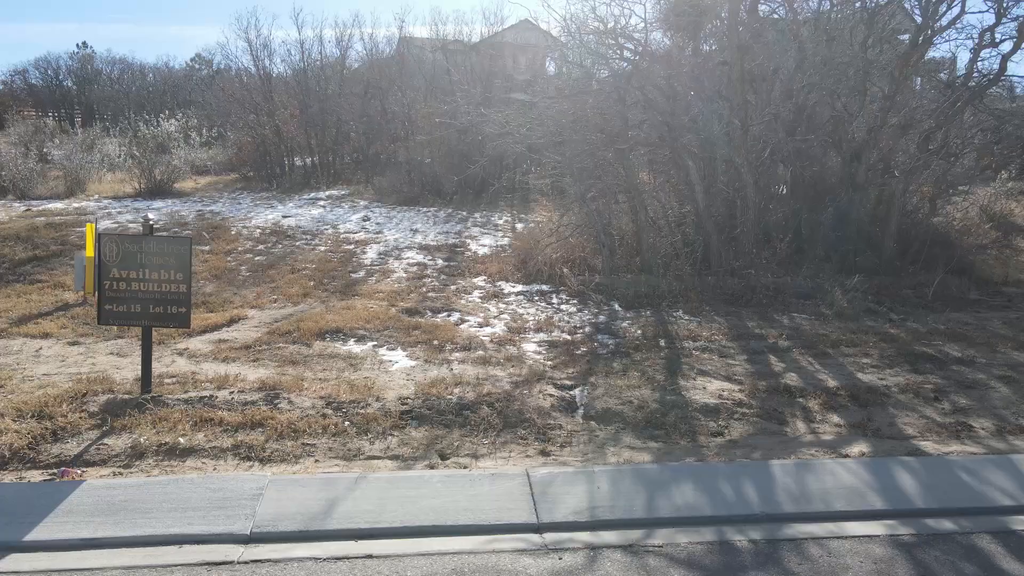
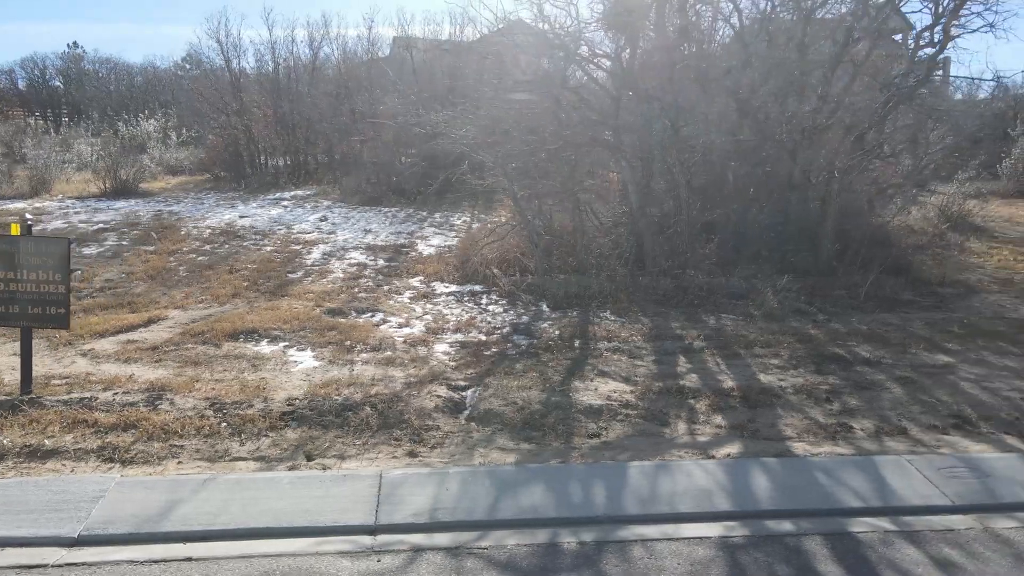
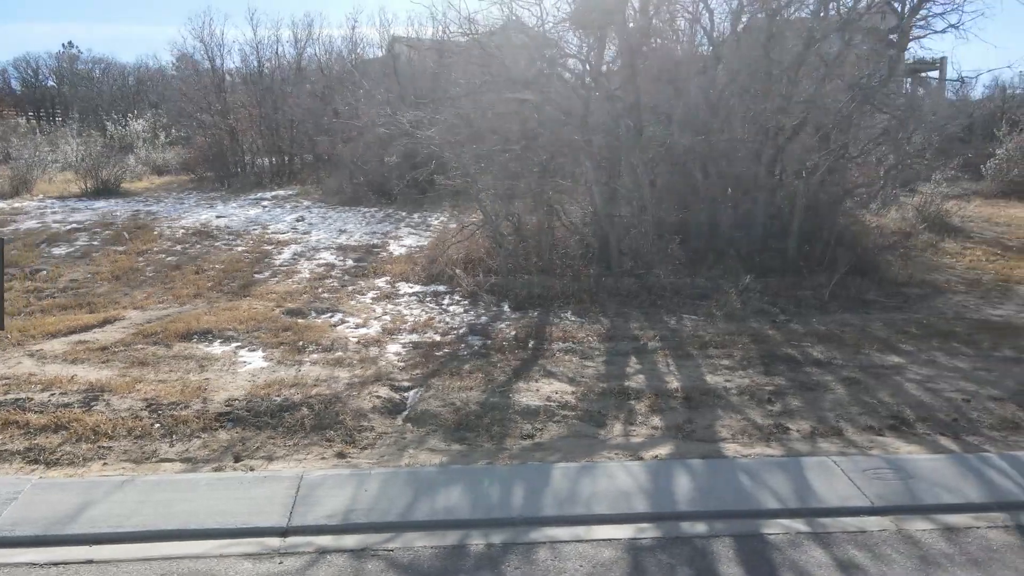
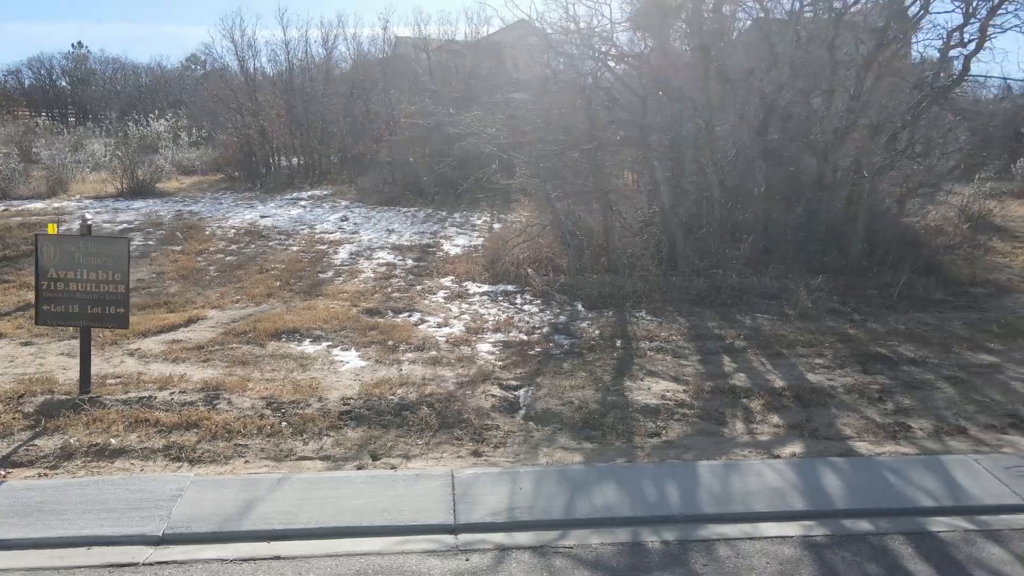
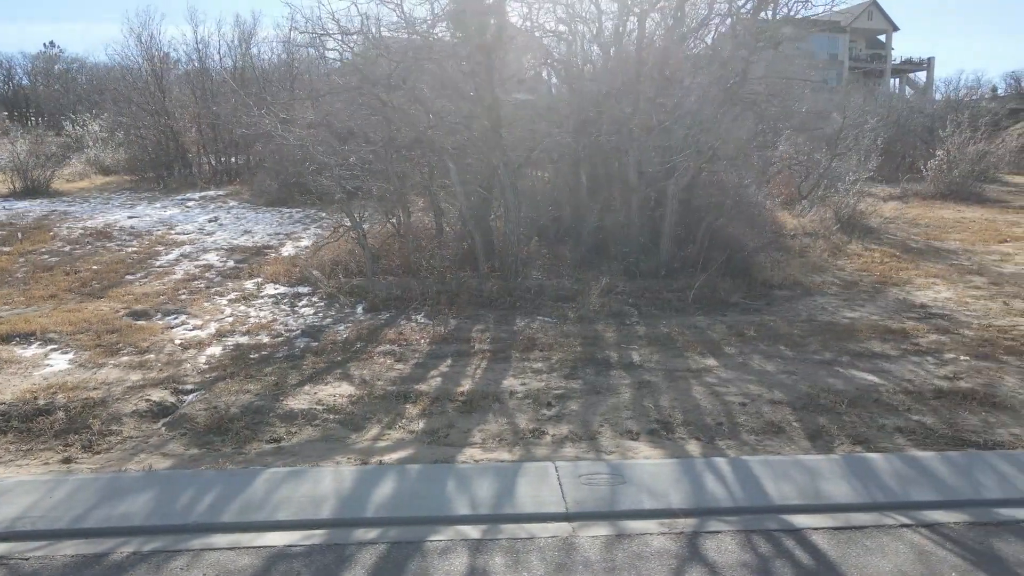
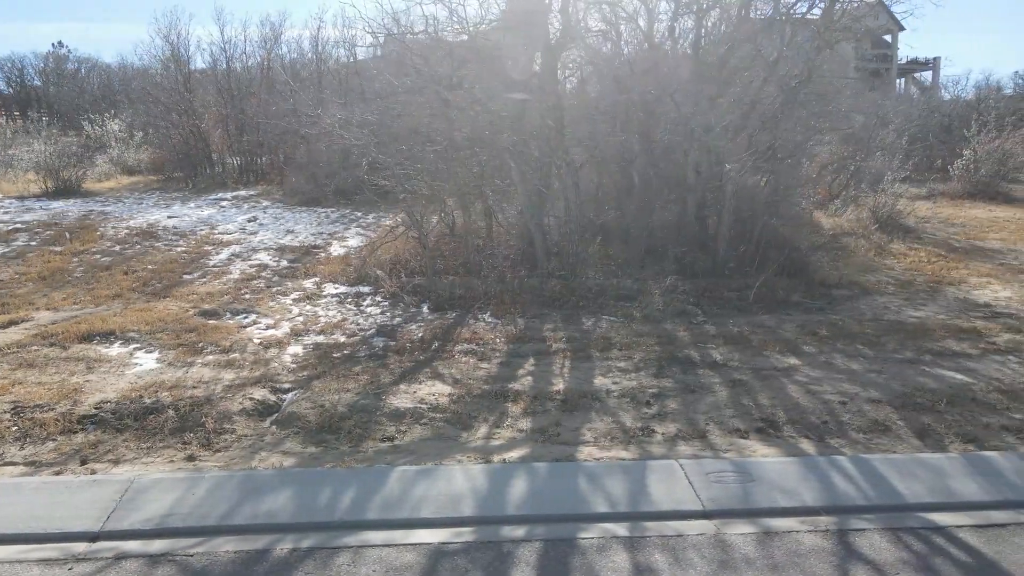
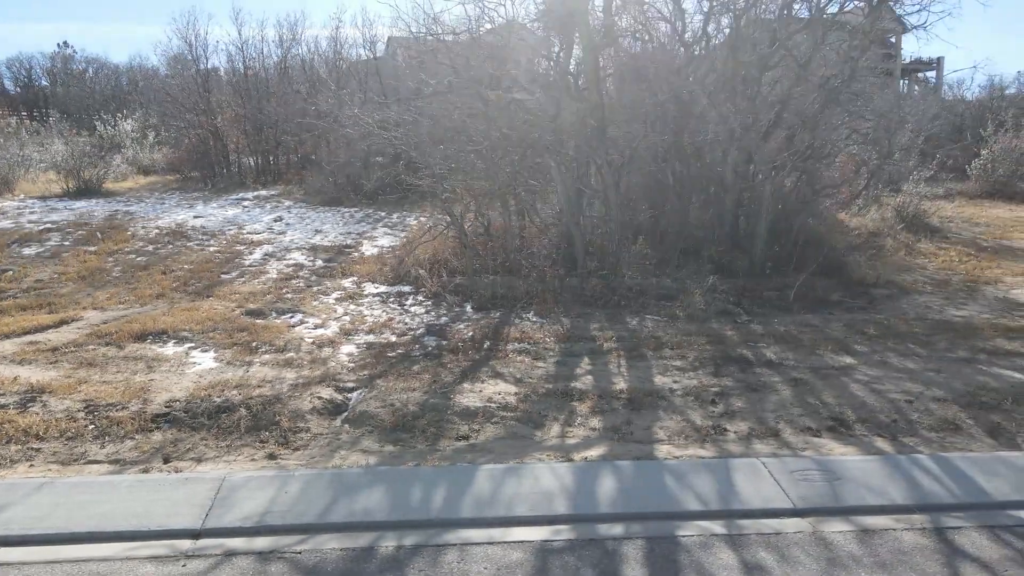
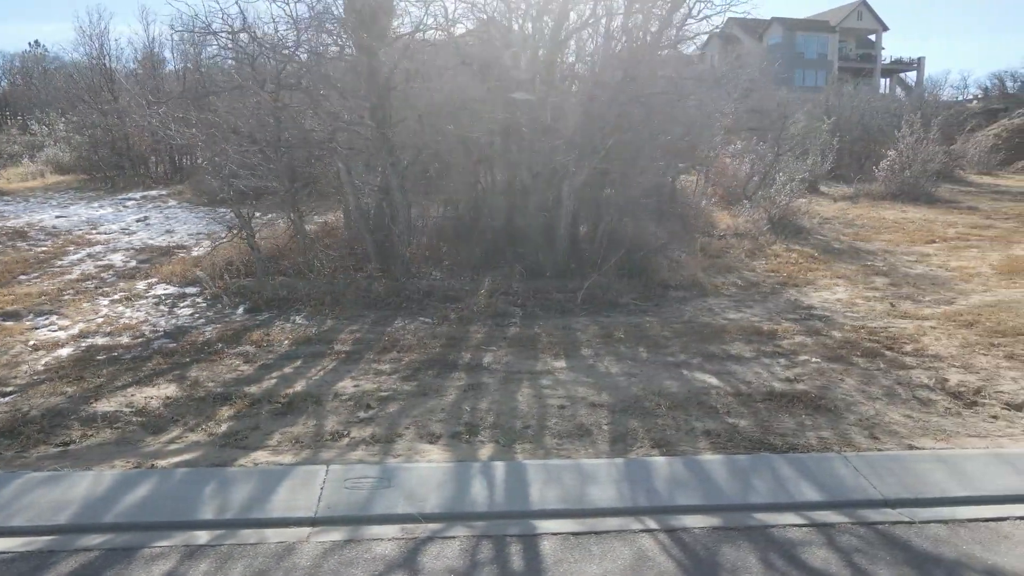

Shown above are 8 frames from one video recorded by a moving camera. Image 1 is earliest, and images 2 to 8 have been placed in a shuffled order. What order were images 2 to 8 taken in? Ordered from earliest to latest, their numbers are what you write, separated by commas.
4, 2, 3, 7, 6, 5, 8
